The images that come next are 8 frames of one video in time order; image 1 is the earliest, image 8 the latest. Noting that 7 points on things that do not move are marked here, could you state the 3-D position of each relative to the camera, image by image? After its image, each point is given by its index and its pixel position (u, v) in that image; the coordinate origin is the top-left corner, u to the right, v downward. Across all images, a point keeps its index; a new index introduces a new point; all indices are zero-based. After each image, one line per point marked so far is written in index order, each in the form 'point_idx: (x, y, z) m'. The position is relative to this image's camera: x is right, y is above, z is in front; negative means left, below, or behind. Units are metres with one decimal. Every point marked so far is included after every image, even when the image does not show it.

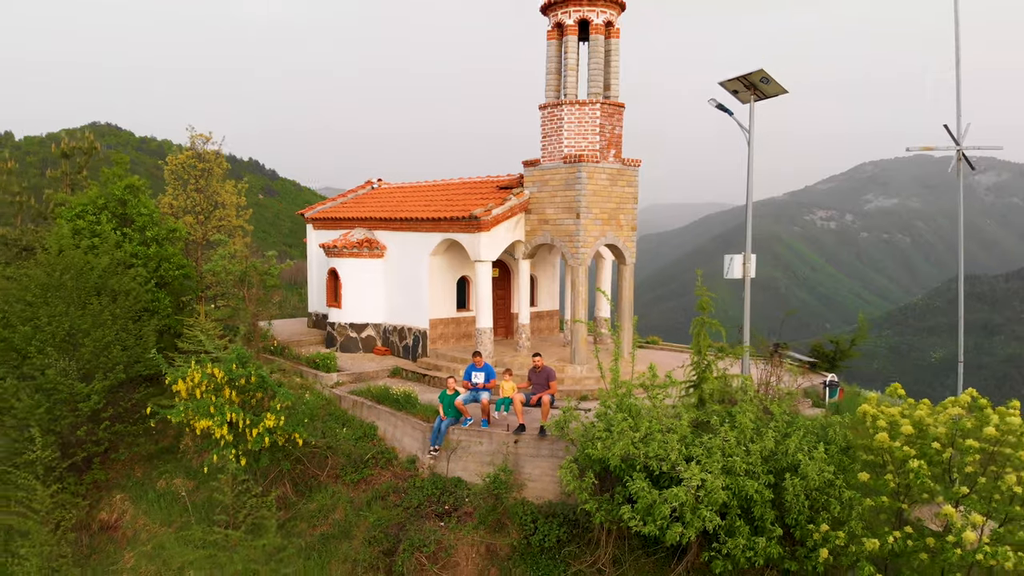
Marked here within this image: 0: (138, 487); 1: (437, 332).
0: (-6.0, -3.3, +8.8) m
1: (-1.6, -1.0, +11.7) m
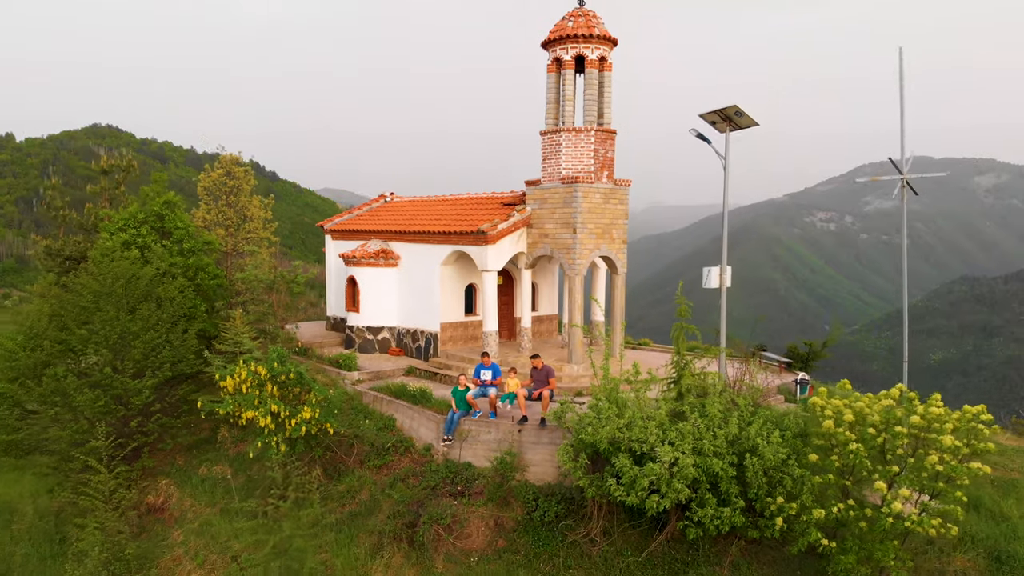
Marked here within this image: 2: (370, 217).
0: (-6.0, -3.4, +9.7) m
1: (-1.6, -1.2, +12.6) m
2: (-3.7, +1.8, +14.4) m
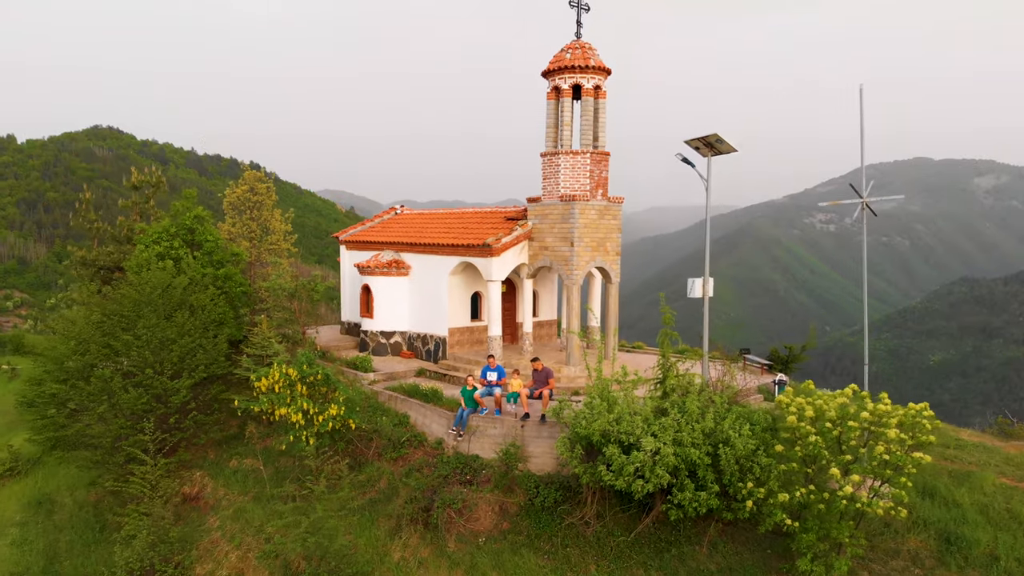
0: (-5.9, -3.6, +10.6) m
1: (-1.5, -1.3, +13.5) m
2: (-3.7, +1.6, +15.3) m
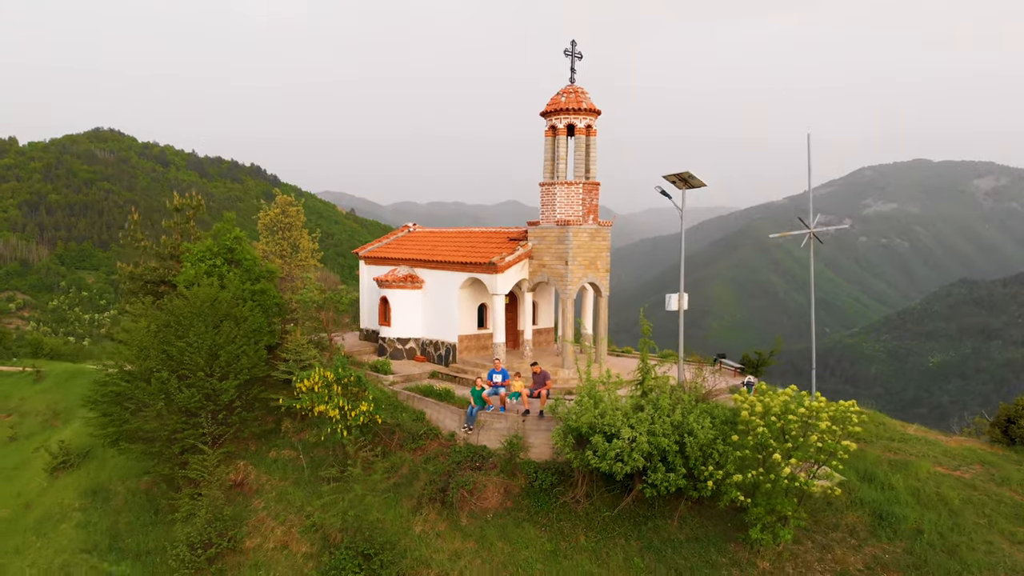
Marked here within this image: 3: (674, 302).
0: (-5.9, -3.9, +12.1) m
1: (-1.5, -1.7, +15.0) m
2: (-3.6, +1.3, +16.8) m
3: (+4.0, -0.4, +13.2) m
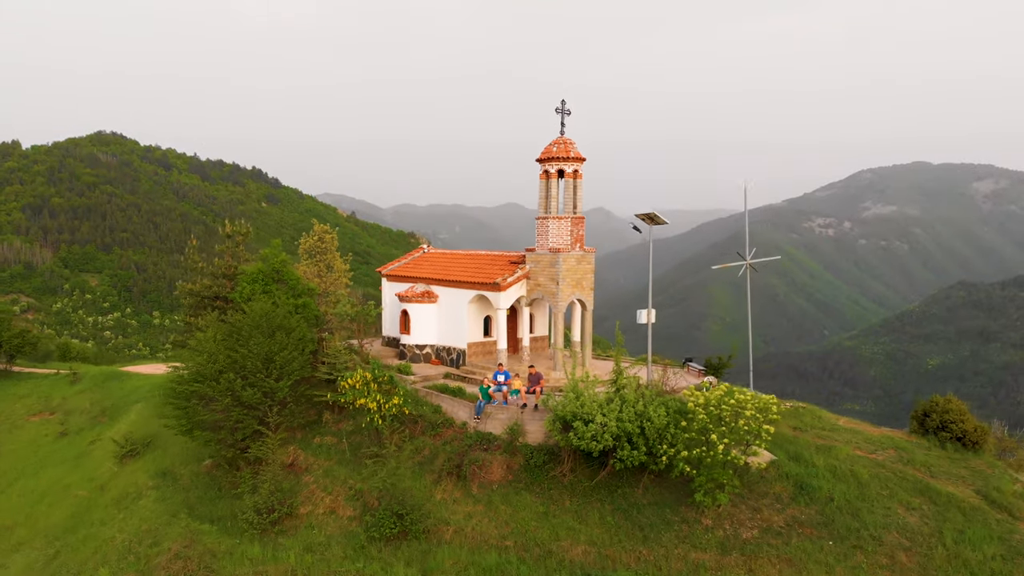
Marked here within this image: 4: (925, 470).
0: (-5.9, -4.3, +14.5) m
1: (-1.4, -2.1, +17.4) m
2: (-3.6, +0.9, +19.3) m
3: (+4.0, -0.9, +15.7) m
4: (+10.1, -4.5, +12.8) m
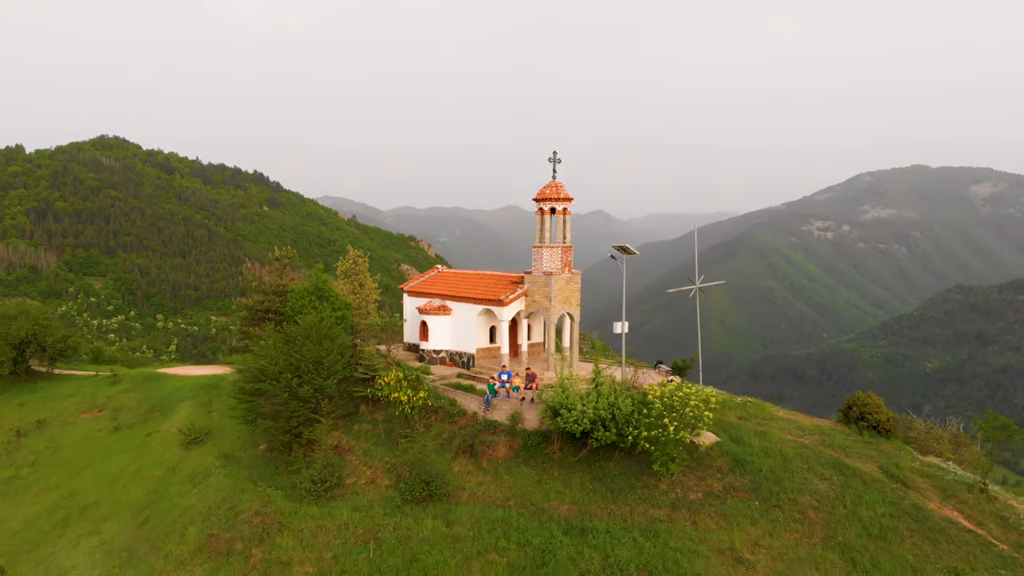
0: (-5.8, -4.8, +17.8) m
1: (-1.4, -2.7, +20.7) m
2: (-3.6, +0.3, +22.6) m
3: (+4.0, -1.4, +18.9) m
4: (+10.2, -5.0, +16.1) m
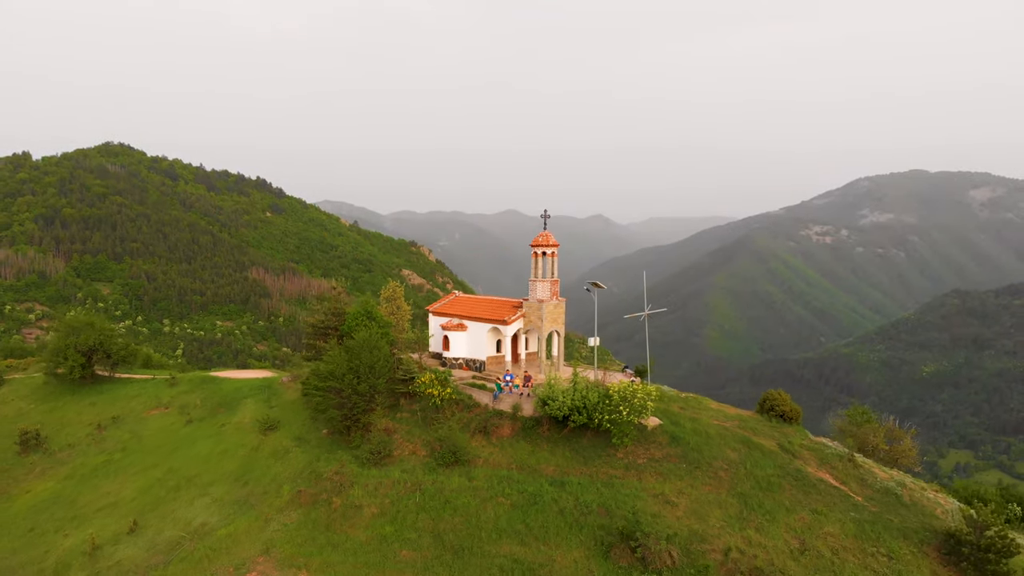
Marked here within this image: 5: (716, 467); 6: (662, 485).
0: (-5.8, -5.9, +23.7) m
1: (-1.4, -3.8, +26.7) m
2: (-3.5, -0.8, +28.6) m
3: (+4.1, -2.5, +24.9) m
4: (+10.2, -6.1, +22.1) m
5: (+7.8, -6.9, +19.8) m
6: (+5.5, -7.2, +19.0) m
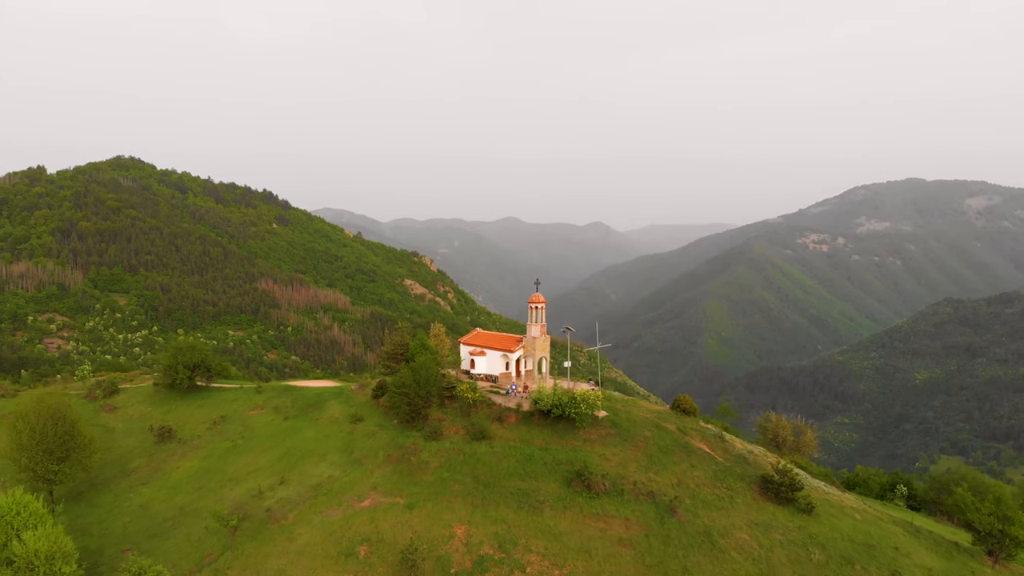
0: (-5.5, -9.0, +37.5) m
1: (-1.1, -6.9, +40.5) m
2: (-3.2, -3.9, +42.4) m
3: (+4.4, -5.6, +38.7) m
4: (+10.5, -9.1, +35.8) m
5: (+8.1, -9.9, +33.5) m
6: (+5.8, -10.2, +32.7) m
